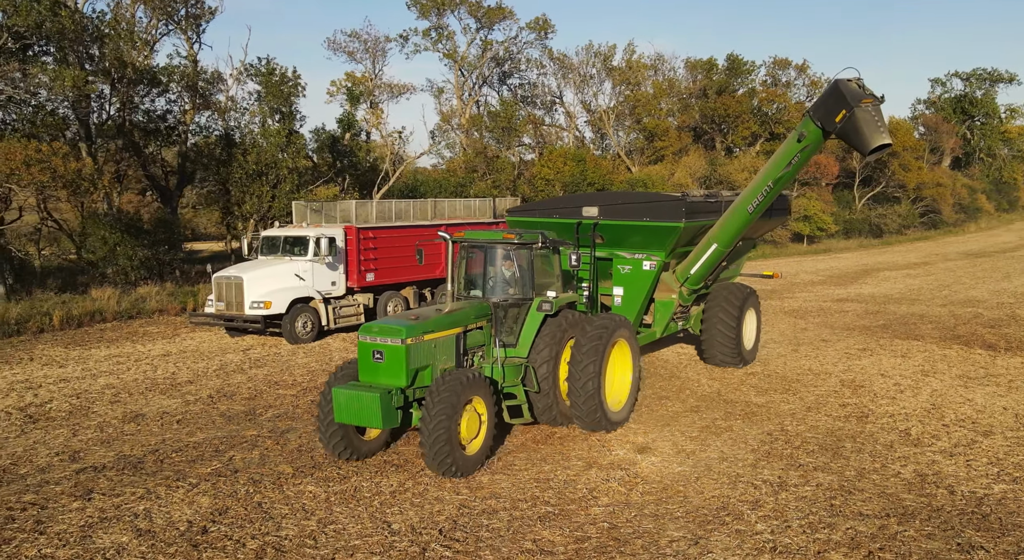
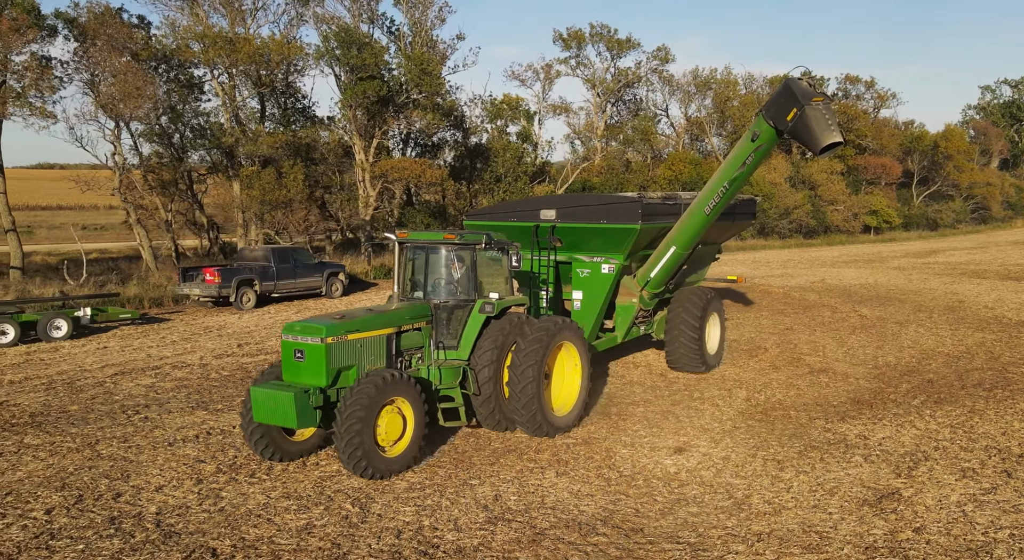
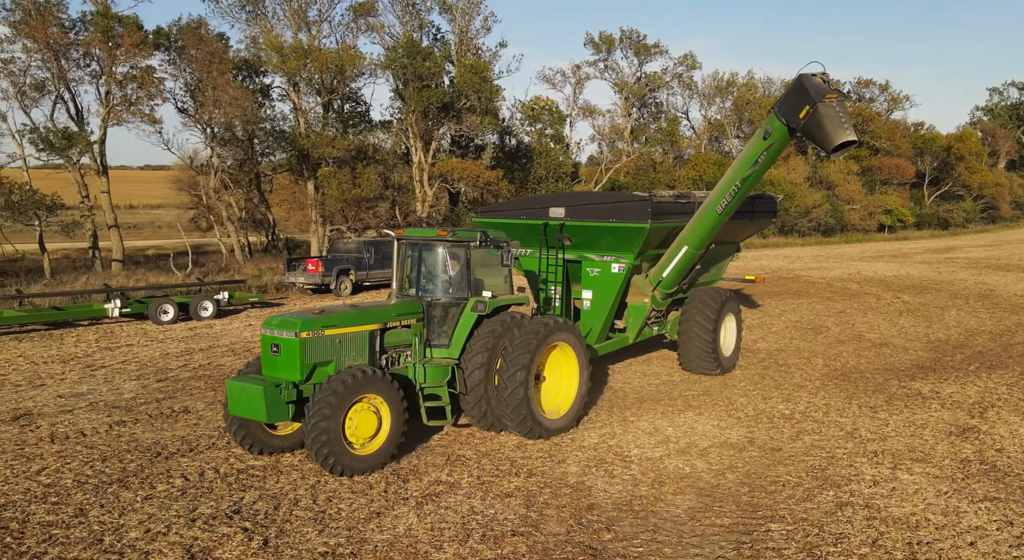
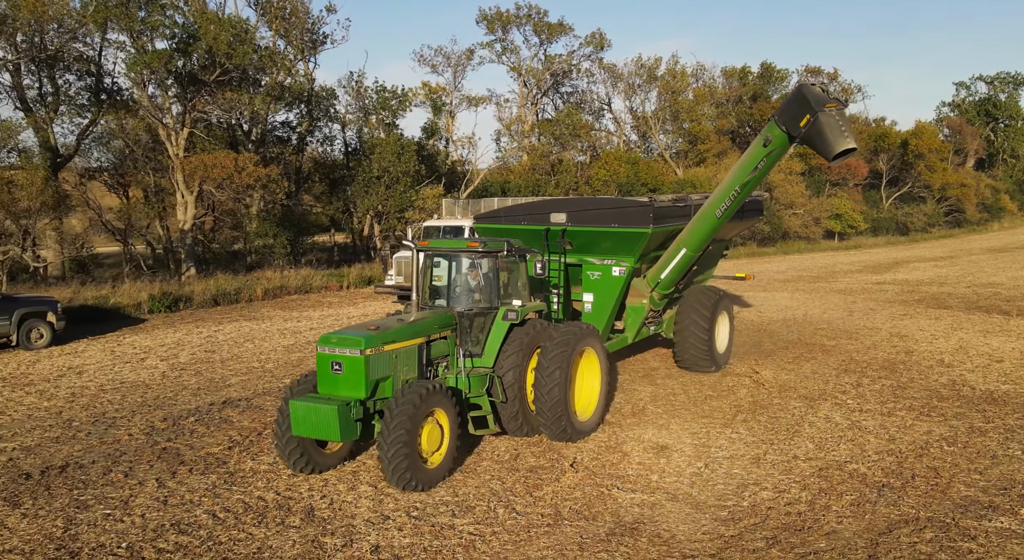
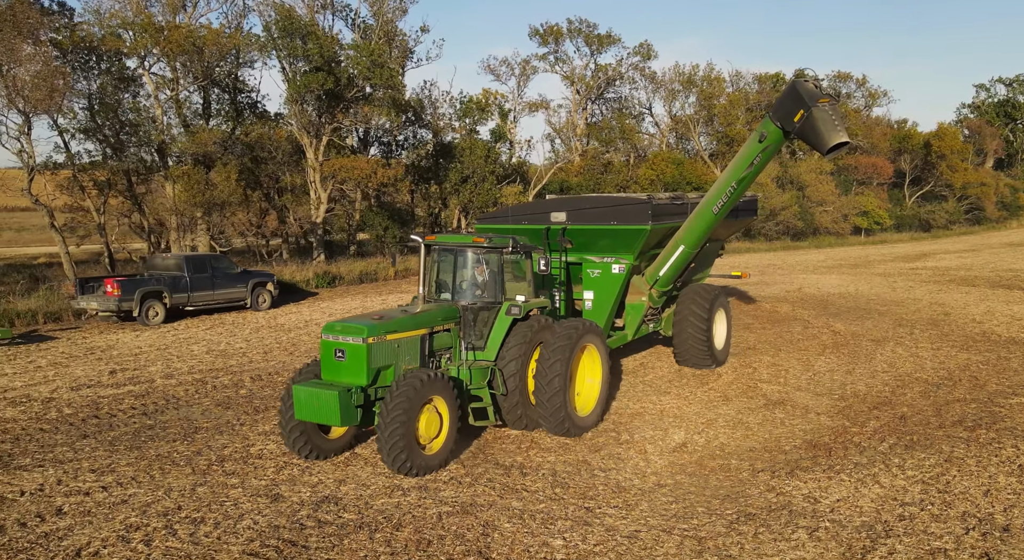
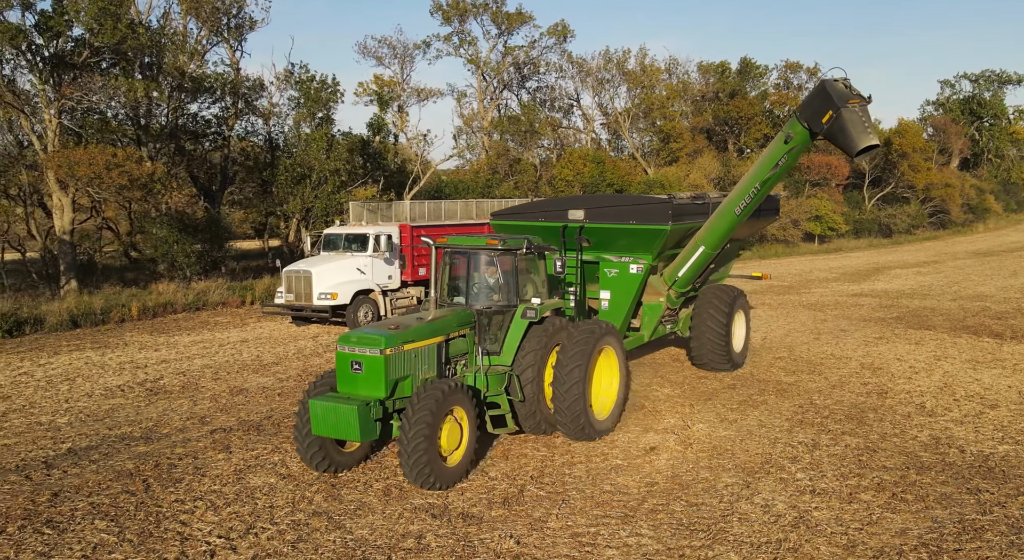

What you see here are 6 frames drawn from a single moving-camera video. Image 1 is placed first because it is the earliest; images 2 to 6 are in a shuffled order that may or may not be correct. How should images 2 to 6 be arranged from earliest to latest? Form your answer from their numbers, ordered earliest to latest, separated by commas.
6, 4, 5, 2, 3
